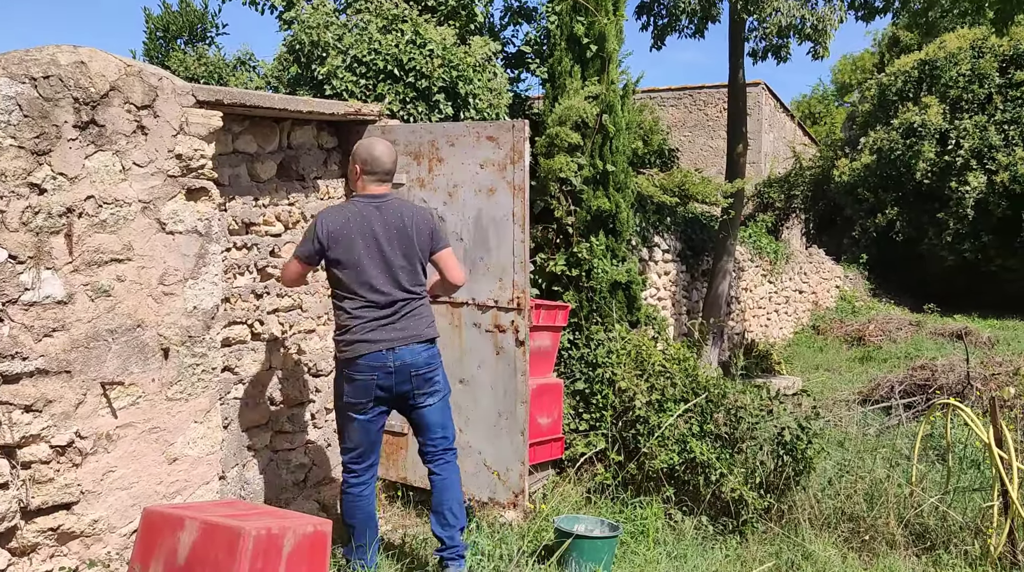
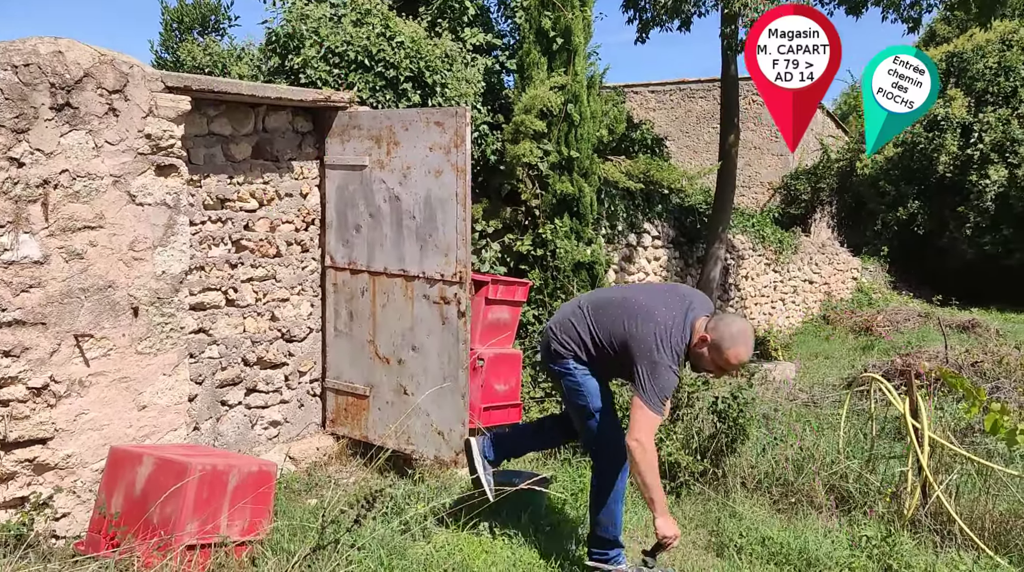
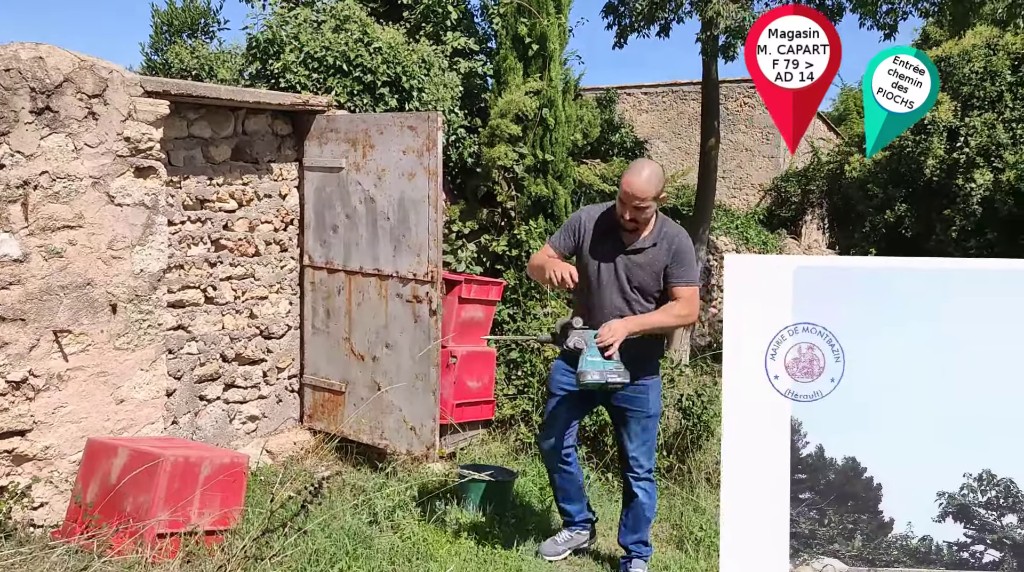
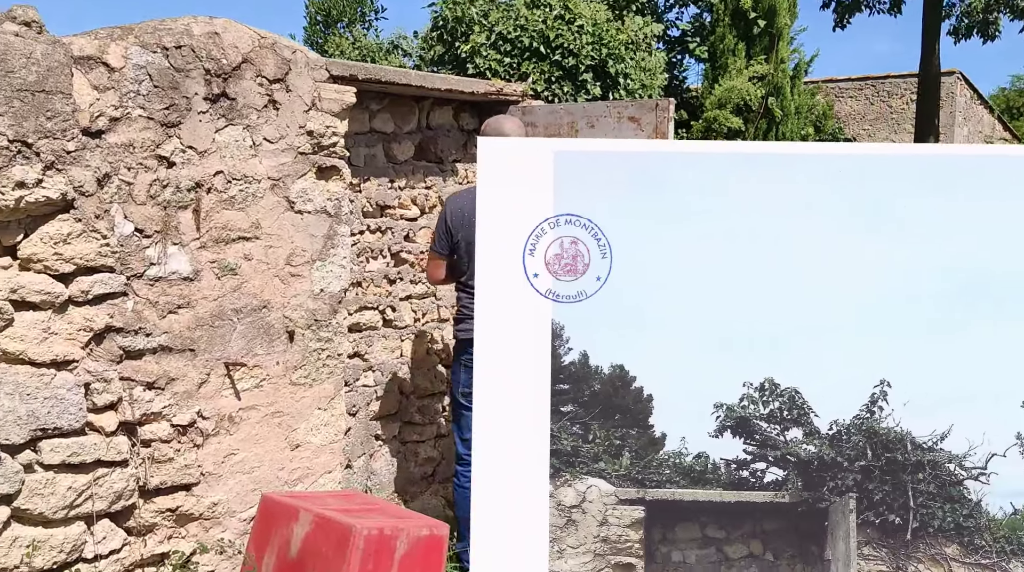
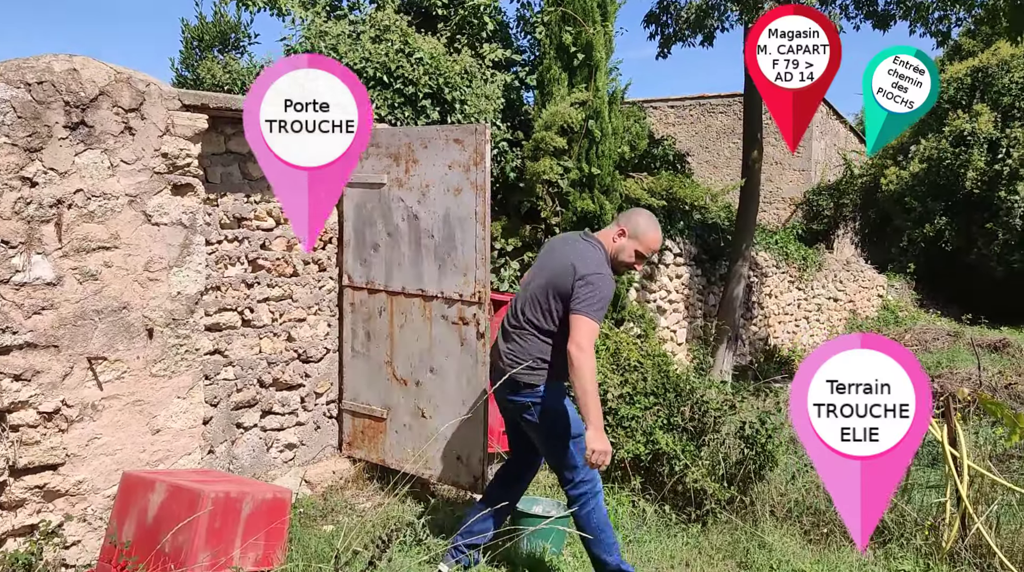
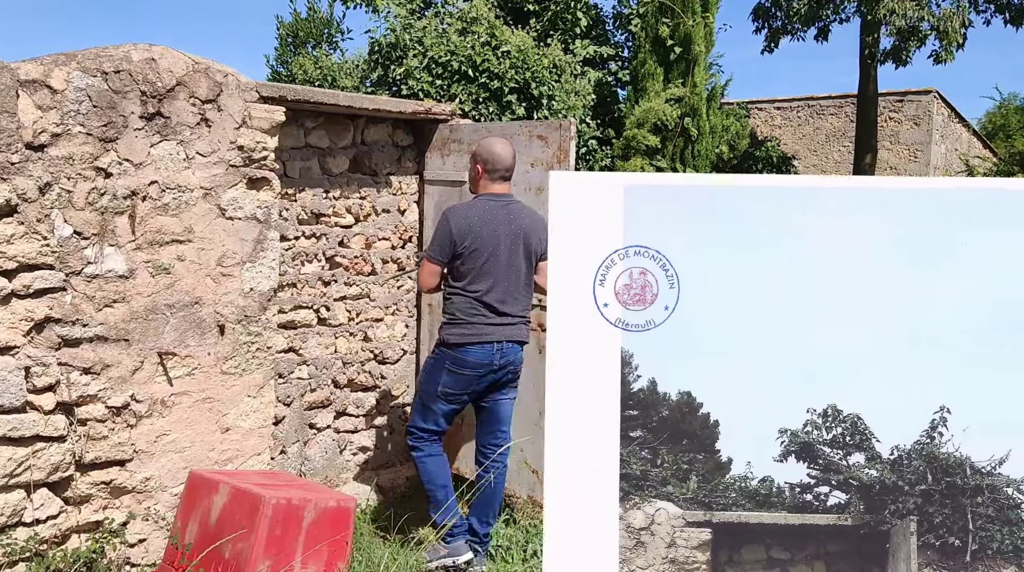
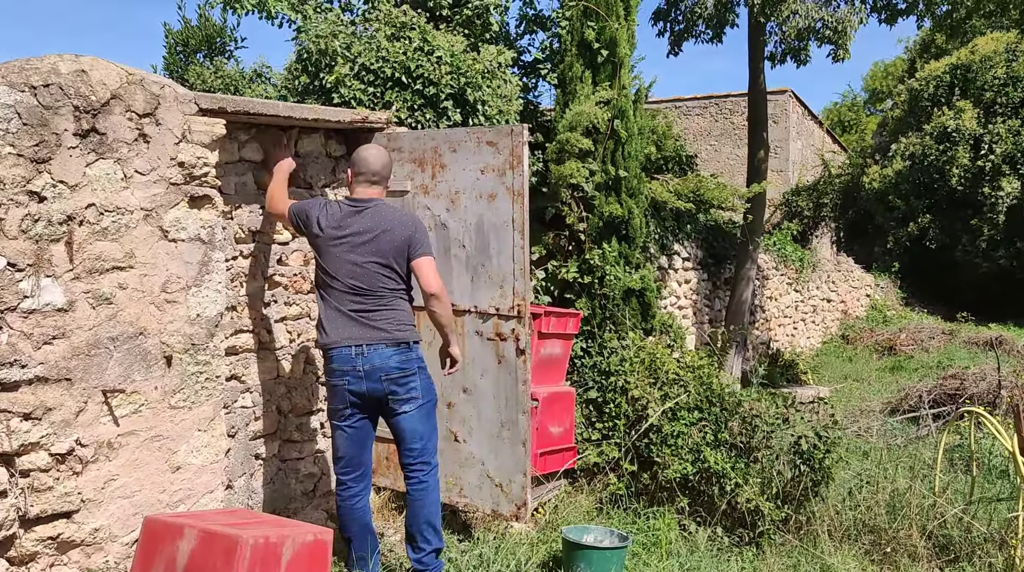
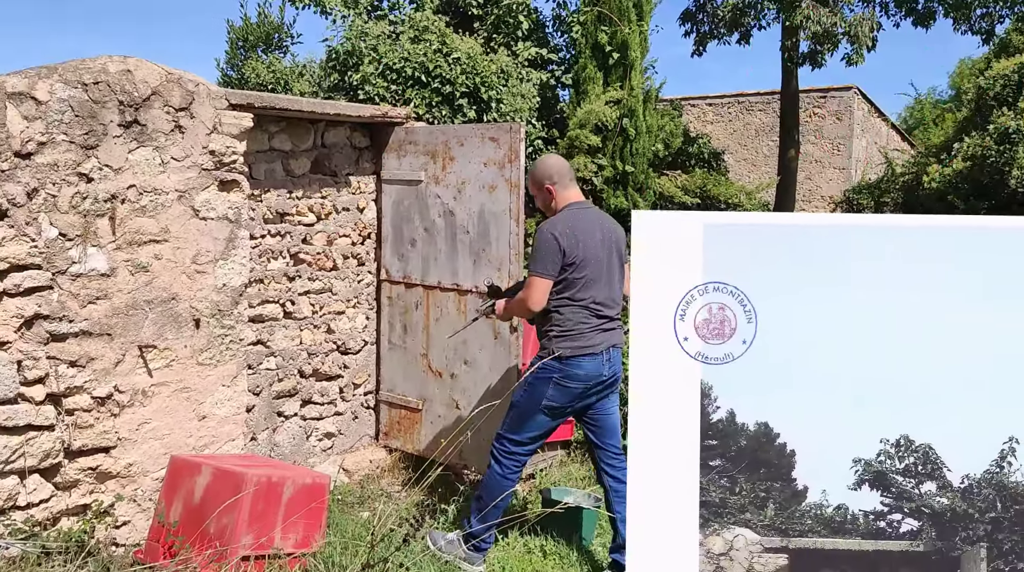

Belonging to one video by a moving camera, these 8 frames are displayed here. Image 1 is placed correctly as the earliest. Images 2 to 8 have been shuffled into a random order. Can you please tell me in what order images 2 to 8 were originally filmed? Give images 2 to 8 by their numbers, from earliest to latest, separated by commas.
7, 5, 2, 3, 8, 6, 4
